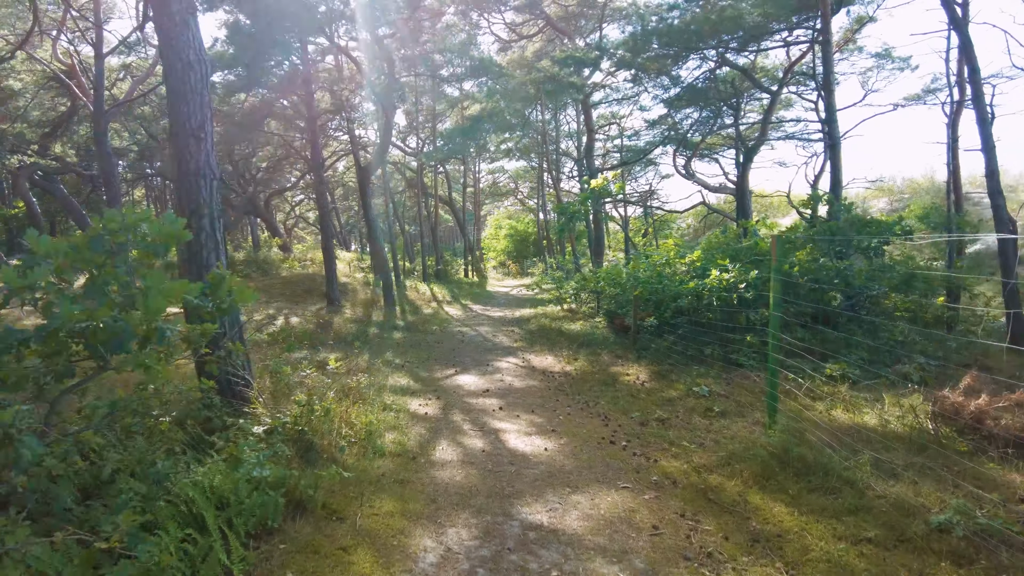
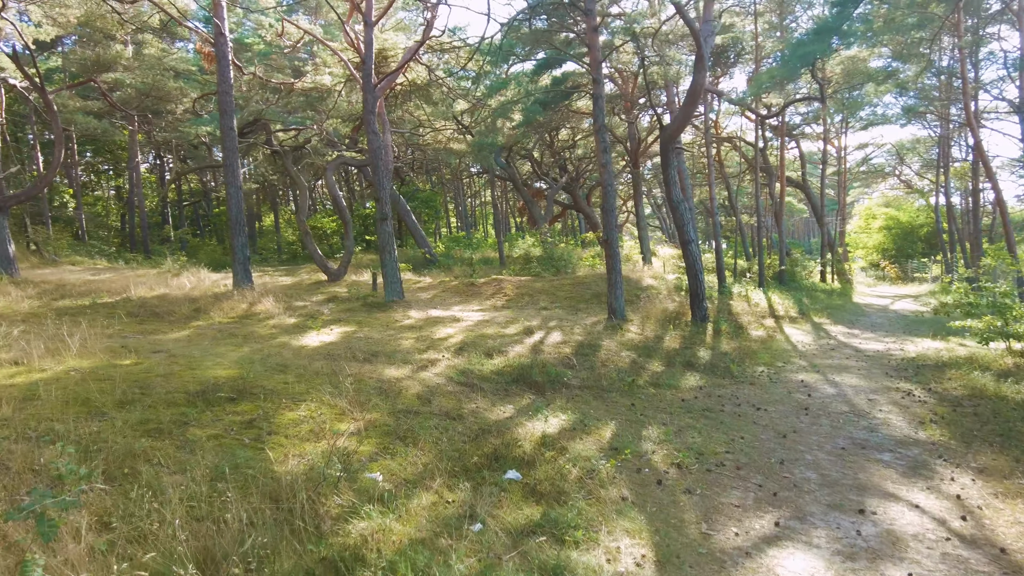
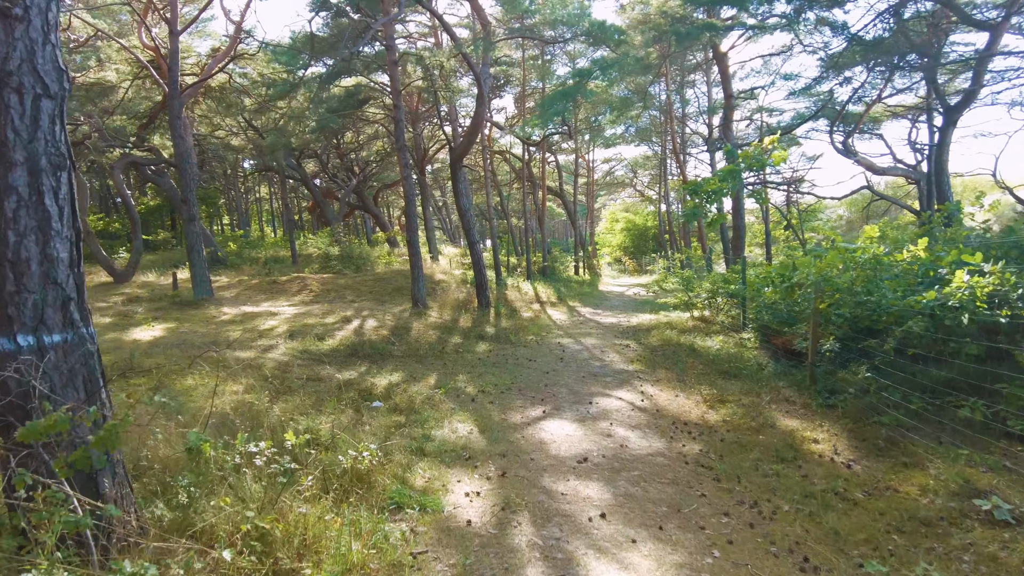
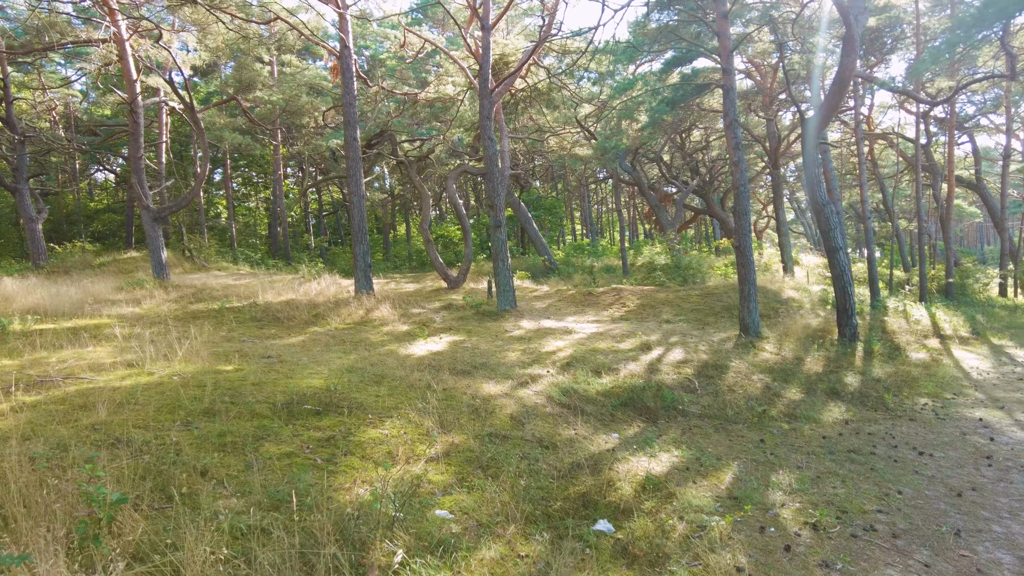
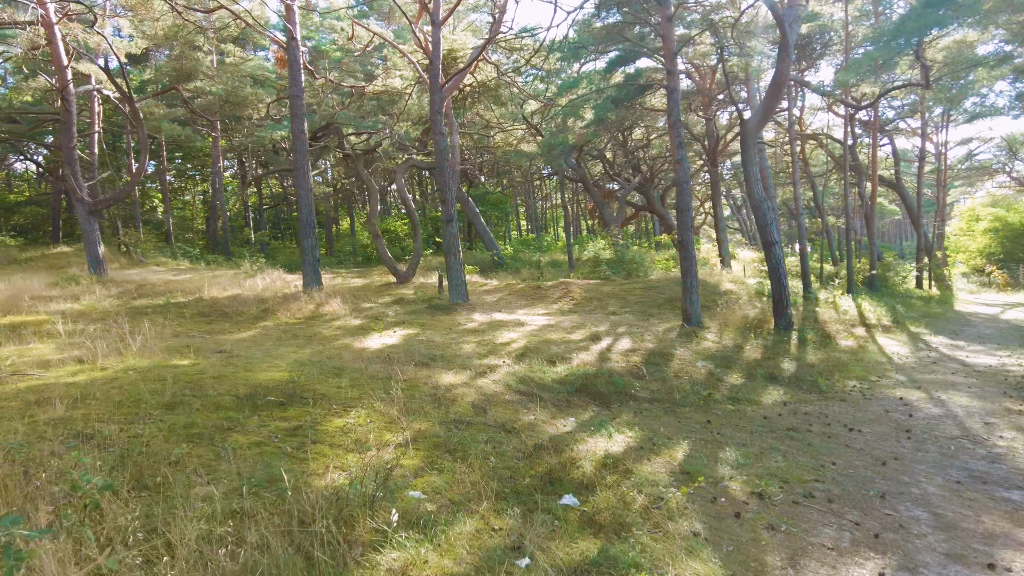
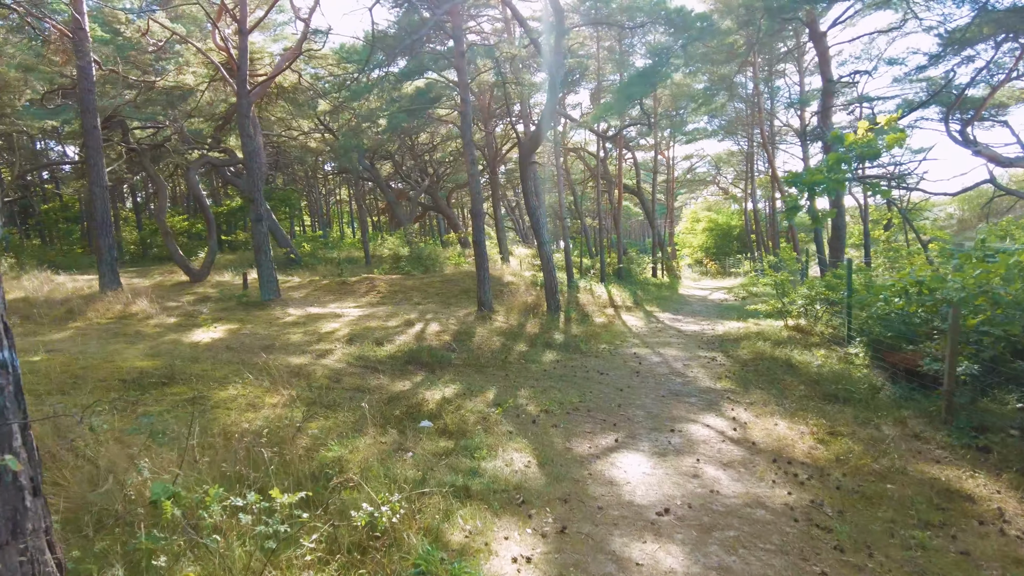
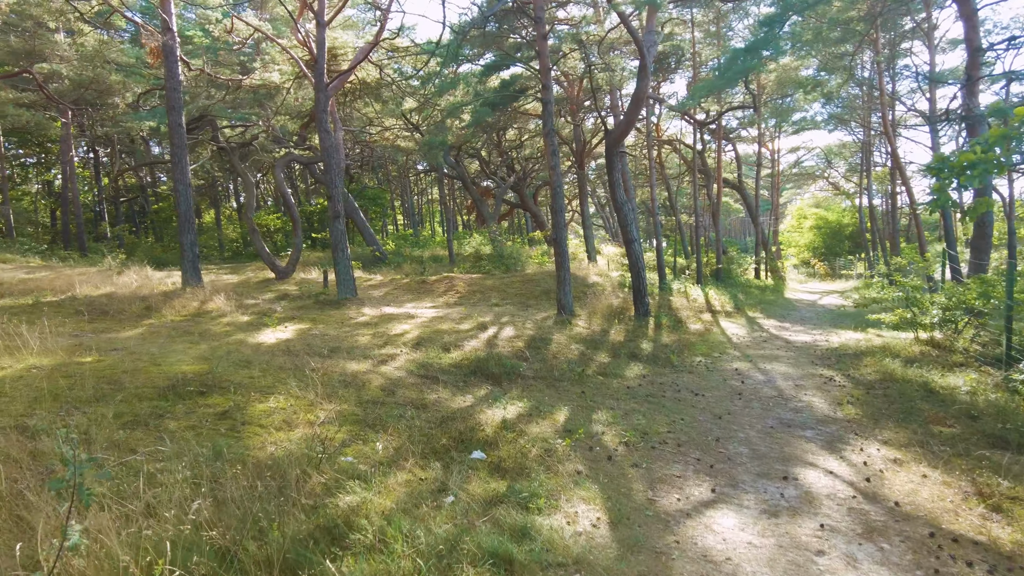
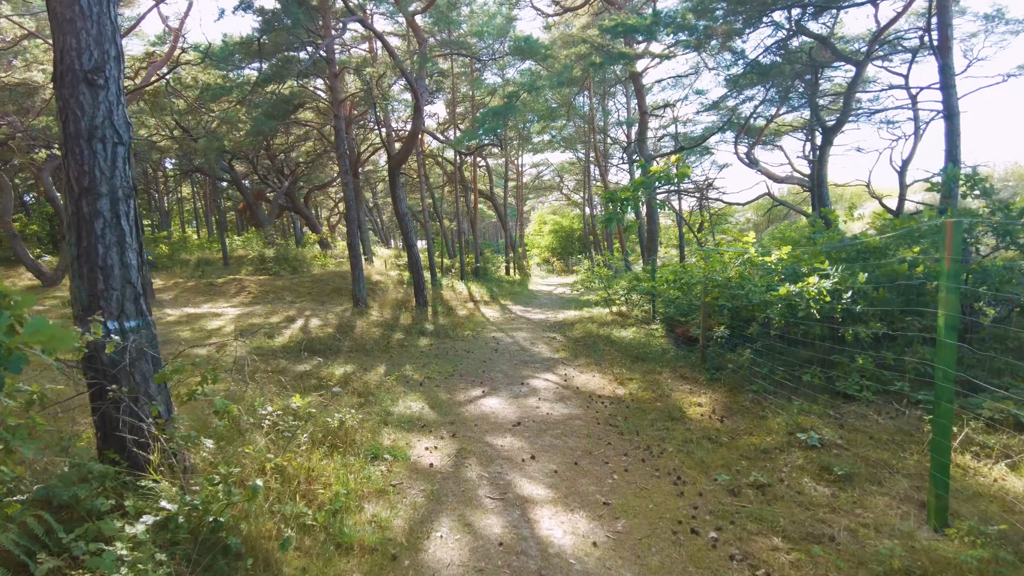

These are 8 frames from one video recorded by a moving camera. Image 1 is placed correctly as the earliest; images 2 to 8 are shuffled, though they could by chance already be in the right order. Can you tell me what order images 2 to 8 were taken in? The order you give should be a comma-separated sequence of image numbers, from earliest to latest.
8, 3, 6, 7, 2, 5, 4
